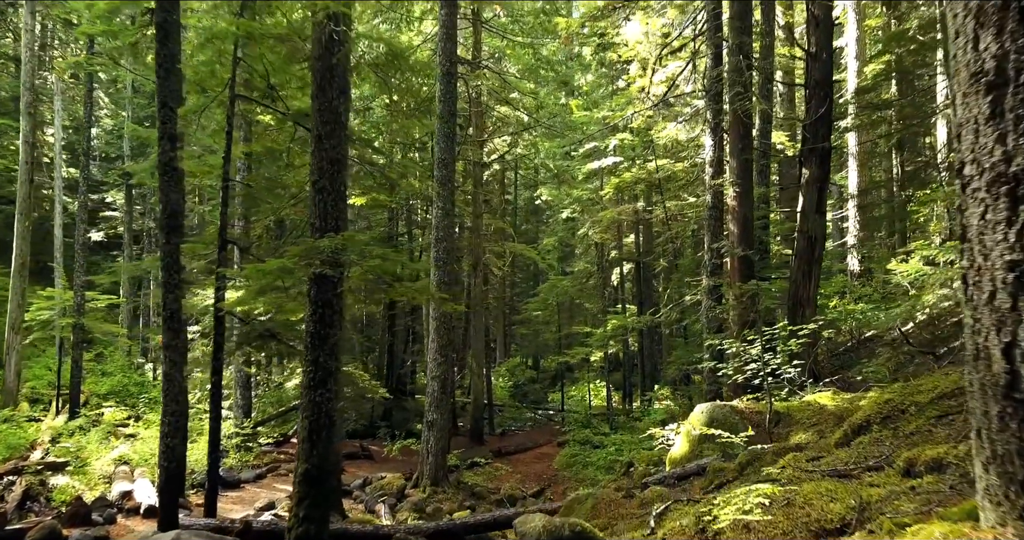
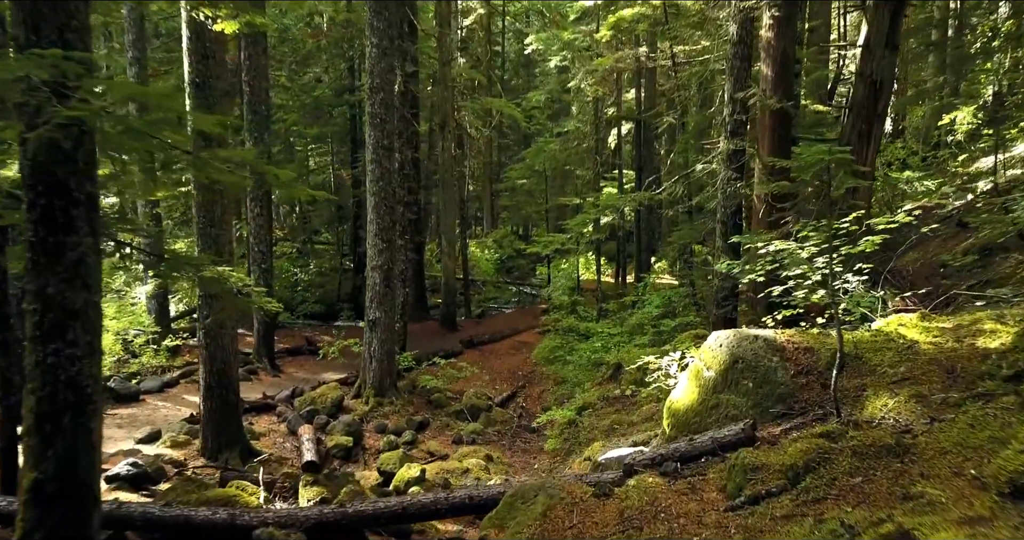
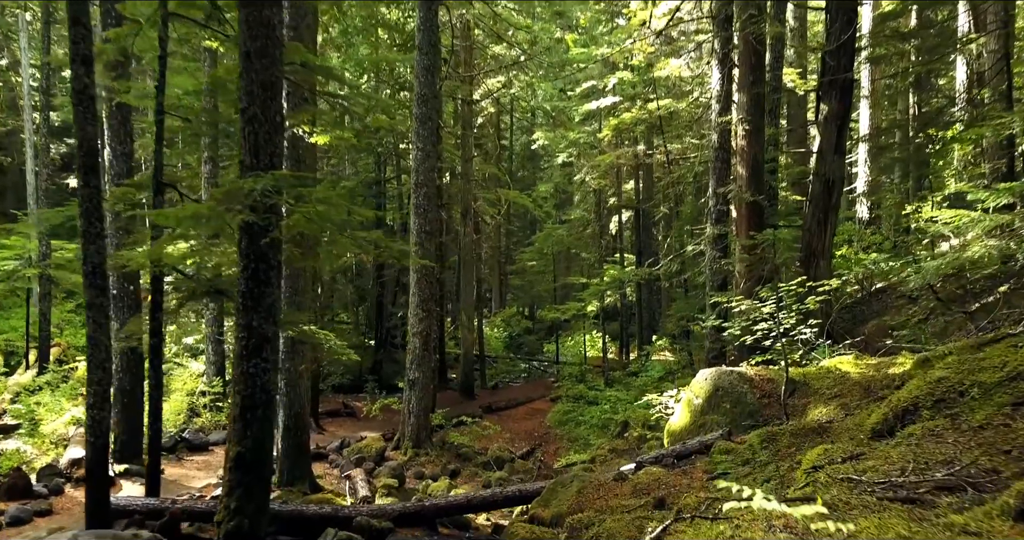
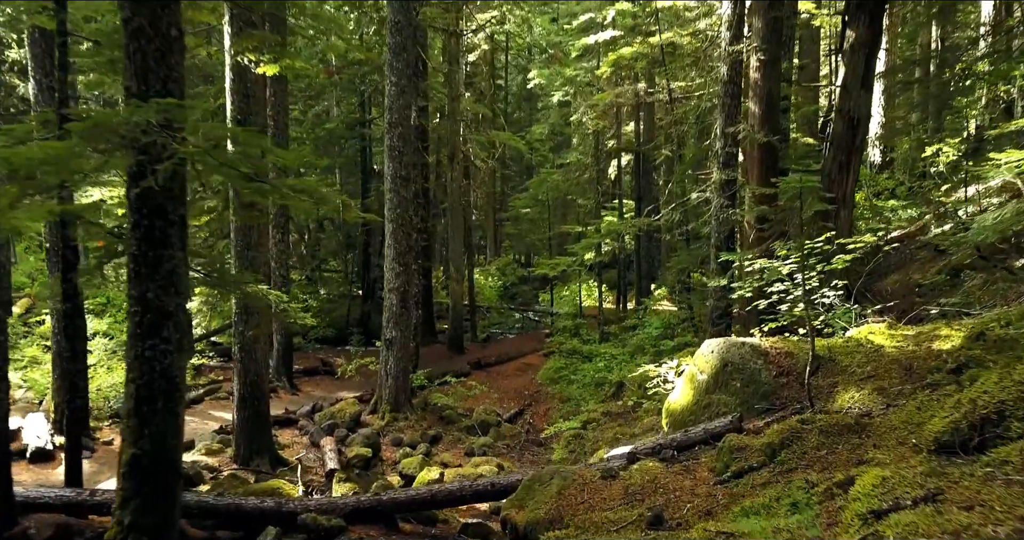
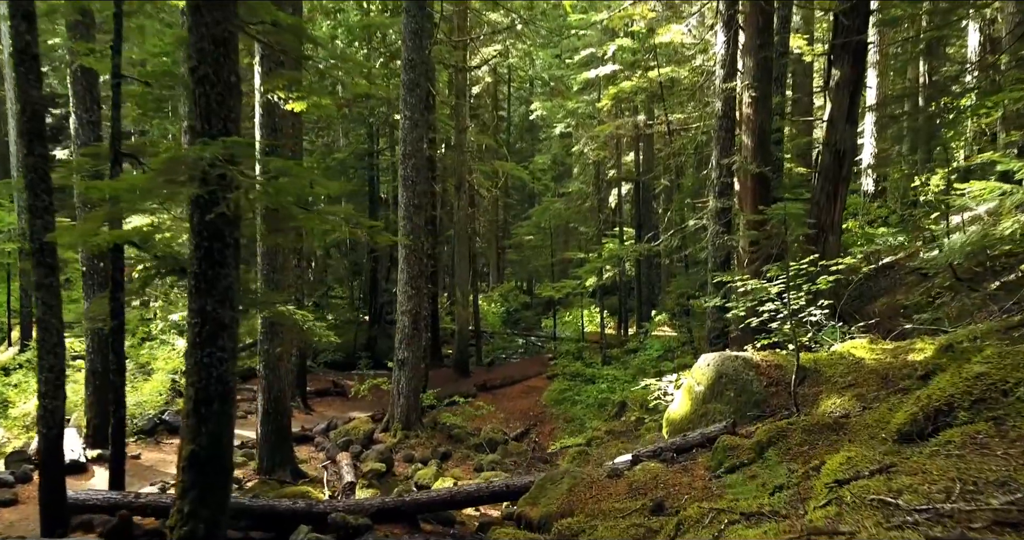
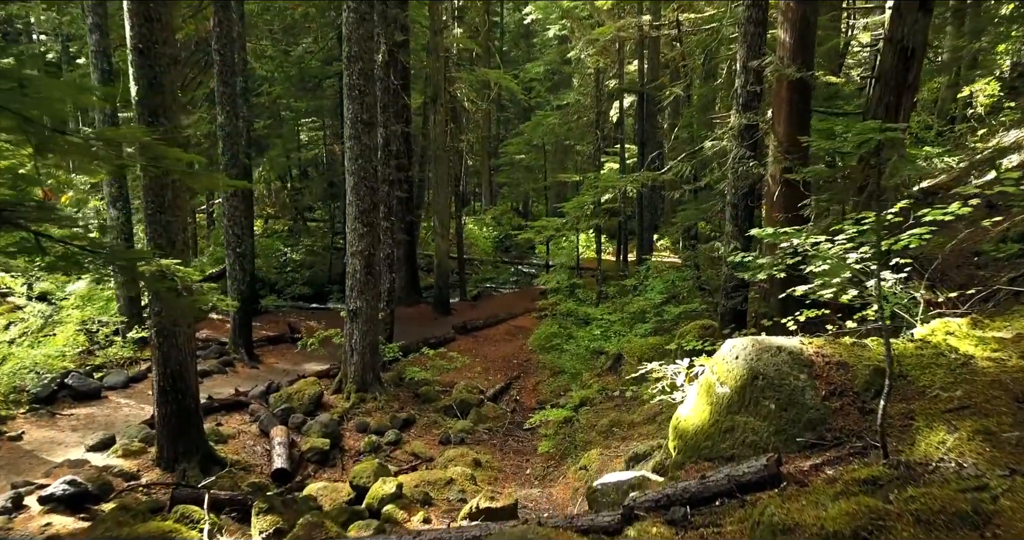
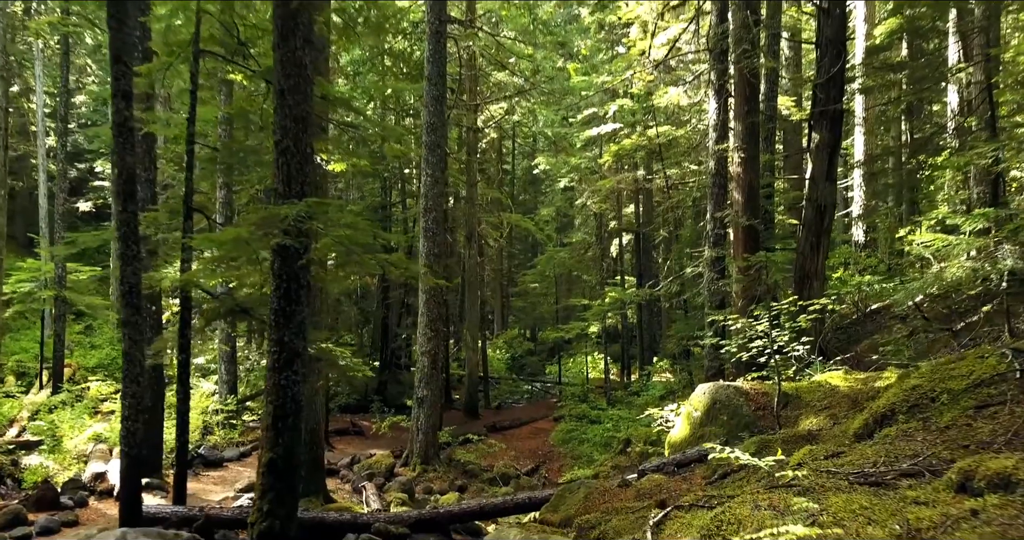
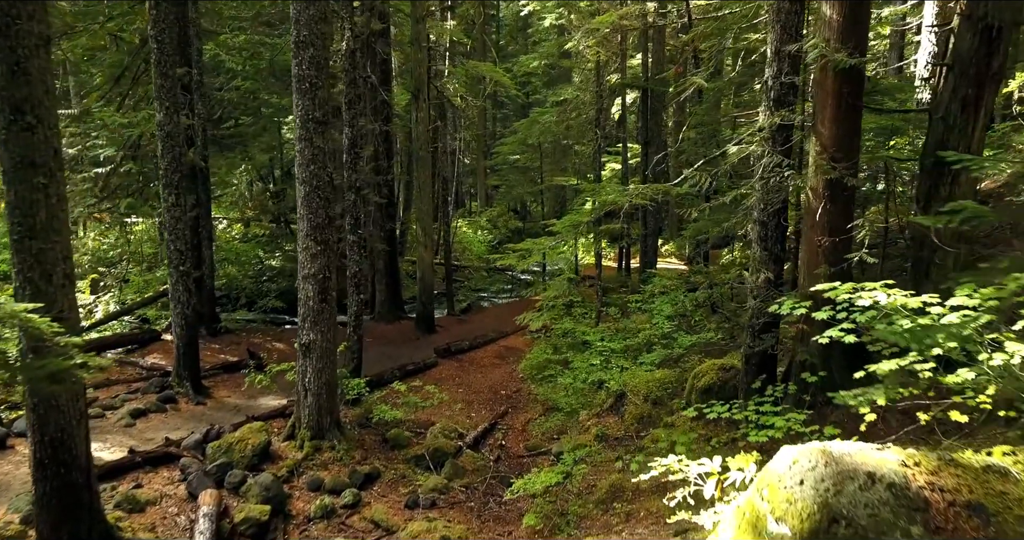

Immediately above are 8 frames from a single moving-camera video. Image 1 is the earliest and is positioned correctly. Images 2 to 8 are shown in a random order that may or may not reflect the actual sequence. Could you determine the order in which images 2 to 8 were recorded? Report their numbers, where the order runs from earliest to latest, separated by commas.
7, 3, 5, 4, 2, 6, 8
